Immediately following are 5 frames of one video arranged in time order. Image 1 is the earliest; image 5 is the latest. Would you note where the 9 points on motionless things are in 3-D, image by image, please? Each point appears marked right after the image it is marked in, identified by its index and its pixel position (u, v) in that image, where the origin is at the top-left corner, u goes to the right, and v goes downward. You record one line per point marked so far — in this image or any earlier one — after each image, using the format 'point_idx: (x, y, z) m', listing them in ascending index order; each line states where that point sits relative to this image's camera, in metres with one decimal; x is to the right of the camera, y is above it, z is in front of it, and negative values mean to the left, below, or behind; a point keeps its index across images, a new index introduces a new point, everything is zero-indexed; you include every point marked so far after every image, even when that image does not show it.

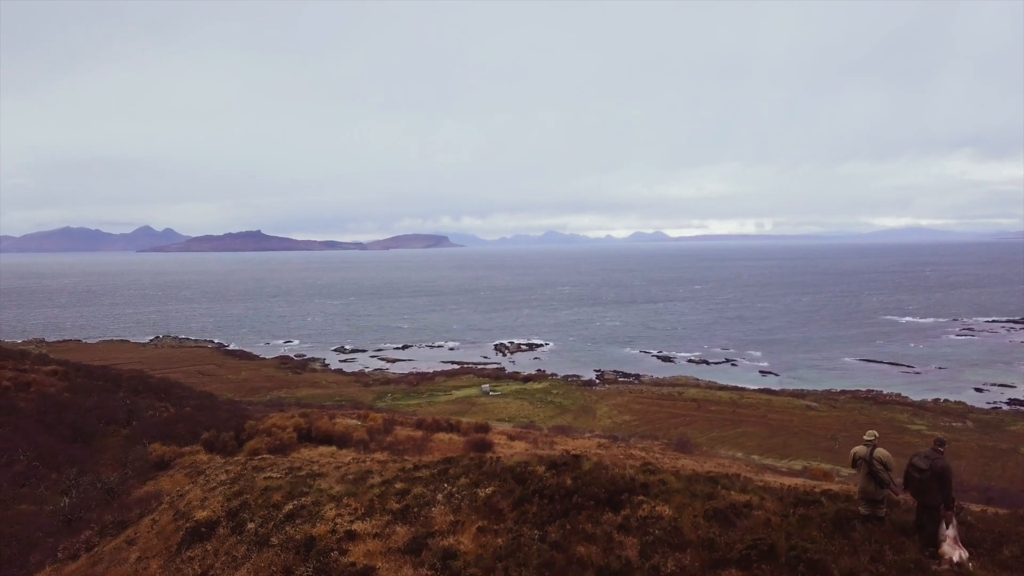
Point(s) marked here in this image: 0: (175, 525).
0: (-6.3, -4.4, +10.4) m
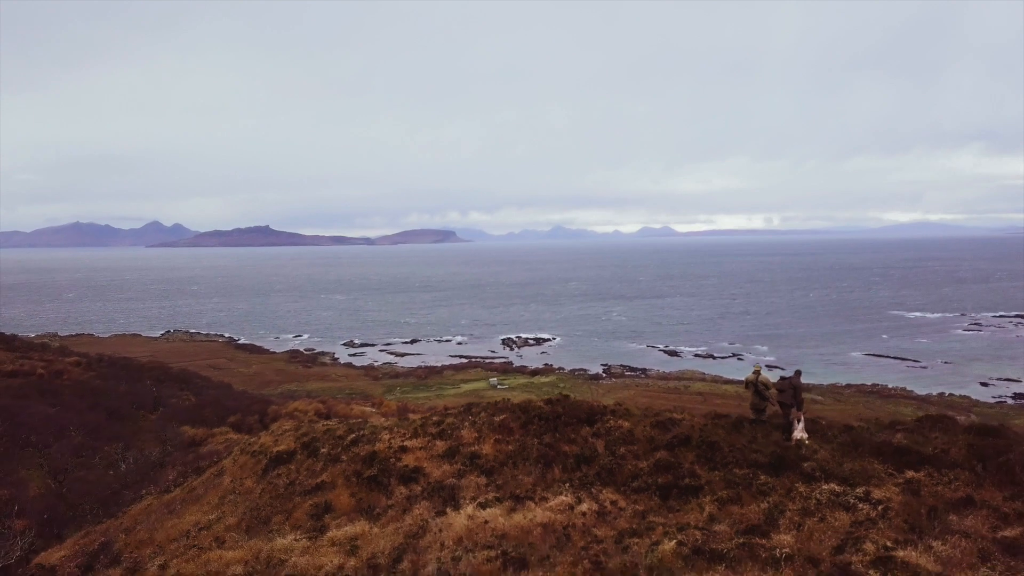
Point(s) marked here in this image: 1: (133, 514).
0: (-6.2, -4.1, +13.1) m
1: (-8.8, -5.2, +12.9) m
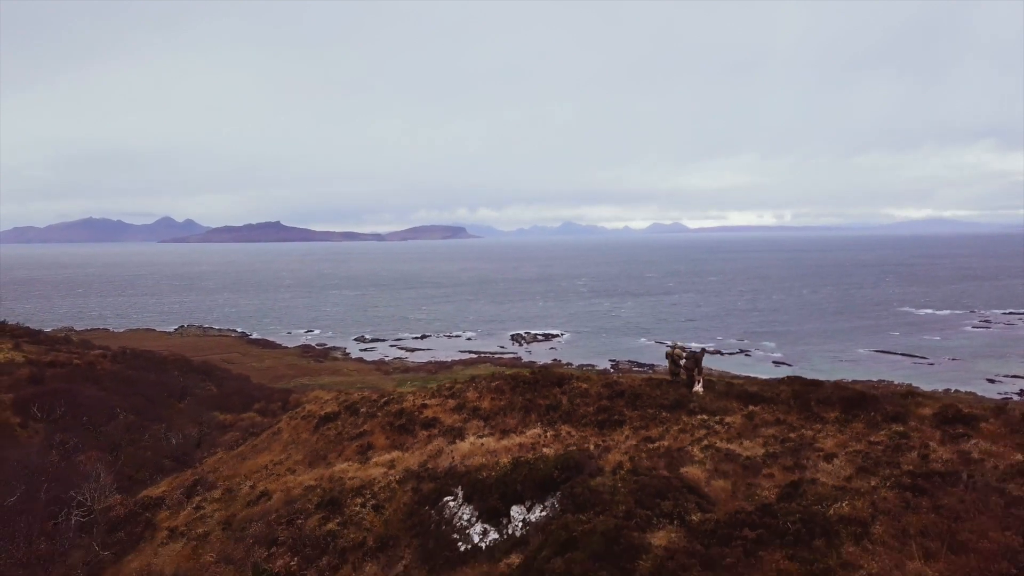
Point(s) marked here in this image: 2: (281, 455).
0: (-6.3, -4.0, +16.6) m
1: (-8.9, -5.2, +16.4) m
2: (-5.9, -4.3, +14.2) m
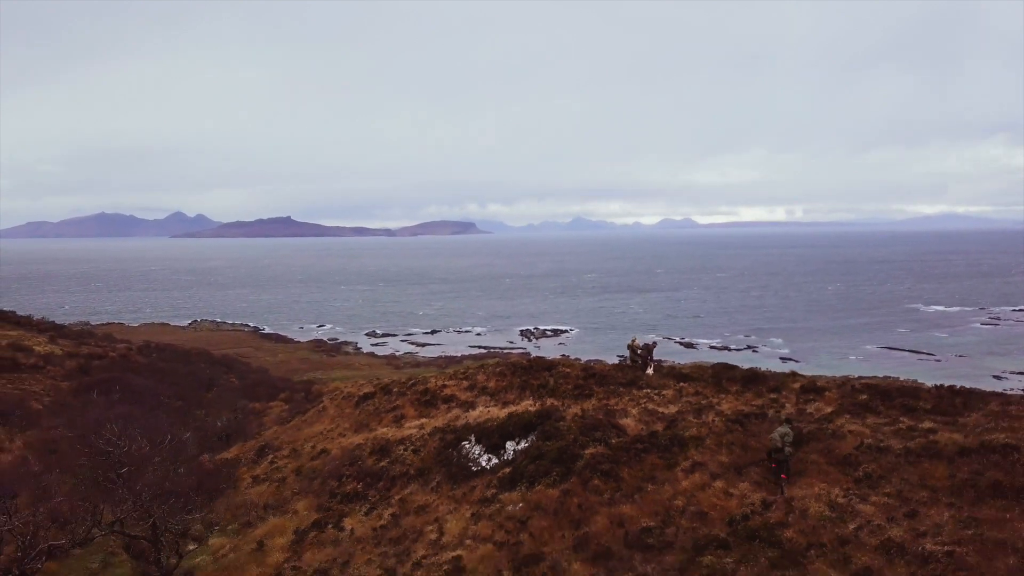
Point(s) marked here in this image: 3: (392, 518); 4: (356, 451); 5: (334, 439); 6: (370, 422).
0: (-6.2, -4.2, +20.3) m
1: (-8.8, -5.3, +20.2) m
2: (-5.9, -4.5, +17.9) m
3: (-2.4, -4.6, +11.1) m
4: (-4.1, -4.3, +14.4) m
5: (-5.2, -4.4, +16.1) m
6: (-4.3, -4.1, +16.9) m
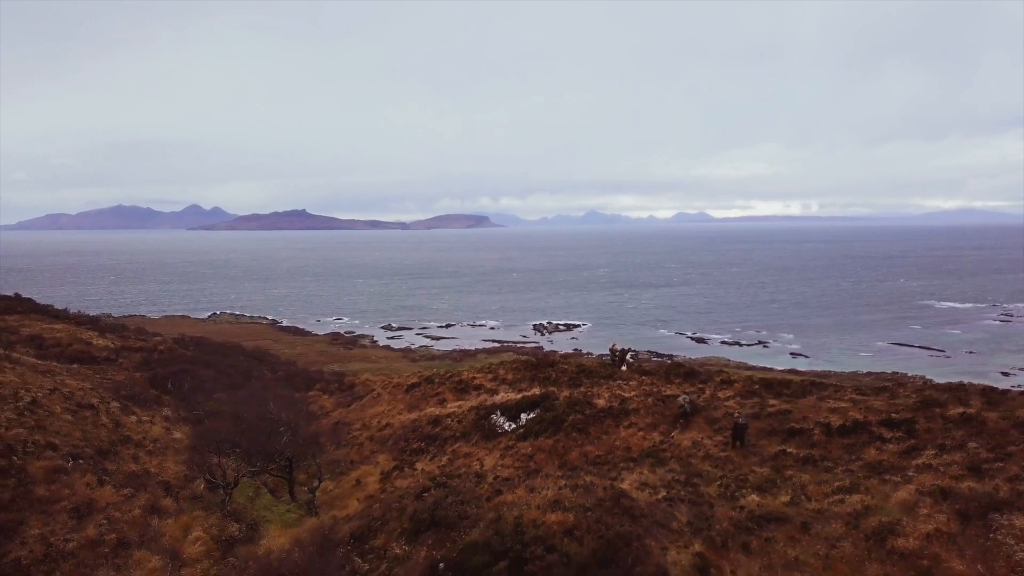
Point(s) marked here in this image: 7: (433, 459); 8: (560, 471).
0: (-5.6, -4.8, +26.0) m
1: (-8.2, -5.9, +25.9) m
2: (-5.4, -5.1, +23.6) m
3: (-2.0, -5.3, +16.7) m
4: (-3.6, -4.9, +20.0) m
5: (-4.7, -5.1, +21.8) m
6: (-3.8, -4.8, +22.6) m
7: (-2.5, -5.4, +17.2) m
8: (+1.3, -5.0, +14.7) m
